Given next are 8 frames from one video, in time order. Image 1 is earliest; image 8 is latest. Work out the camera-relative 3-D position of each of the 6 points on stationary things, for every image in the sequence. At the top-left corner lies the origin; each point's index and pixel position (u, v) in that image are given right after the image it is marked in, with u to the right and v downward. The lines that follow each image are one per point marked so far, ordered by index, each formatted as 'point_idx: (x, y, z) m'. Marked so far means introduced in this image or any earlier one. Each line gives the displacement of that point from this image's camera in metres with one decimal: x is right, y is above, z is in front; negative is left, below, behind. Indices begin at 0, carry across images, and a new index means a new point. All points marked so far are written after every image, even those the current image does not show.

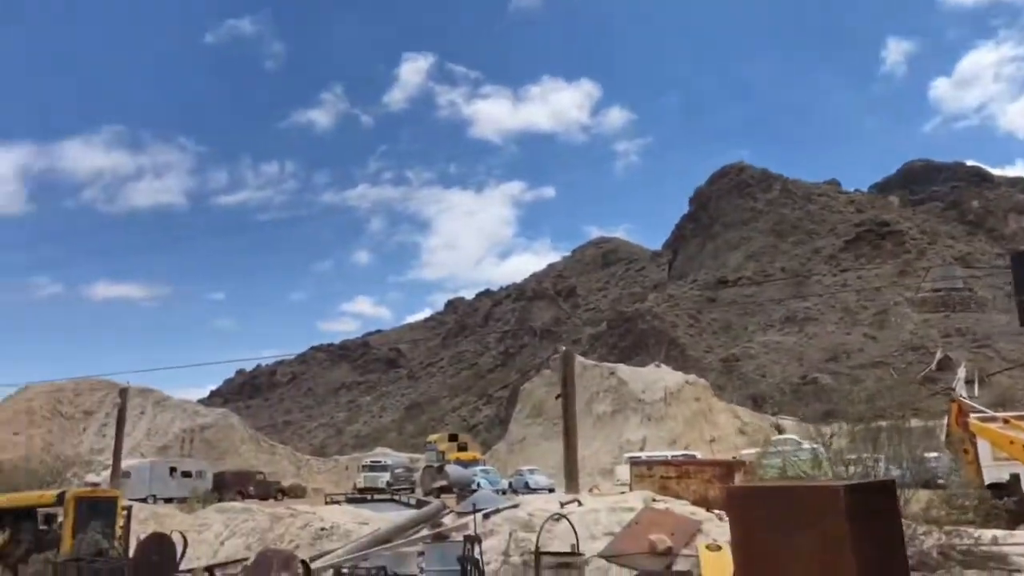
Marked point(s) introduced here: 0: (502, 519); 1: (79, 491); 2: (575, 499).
0: (-0.2, -4.2, +15.5) m
1: (-8.0, -3.8, +16.0) m
2: (+1.2, -3.9, +16.0) m
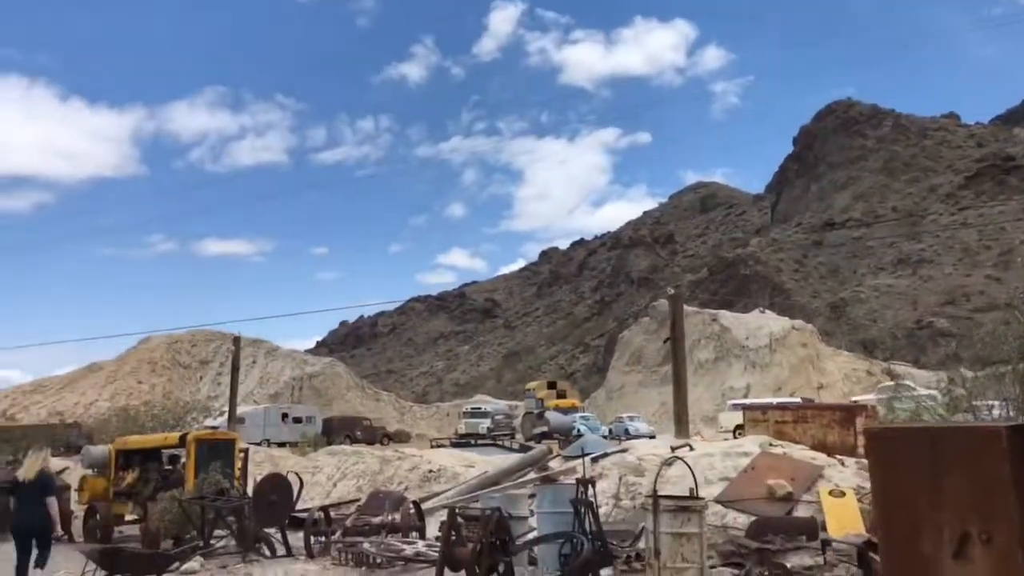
0: (+1.8, -3.1, +15.2) m
1: (-6.0, -2.8, +16.5) m
2: (+3.1, -2.8, +15.5) m
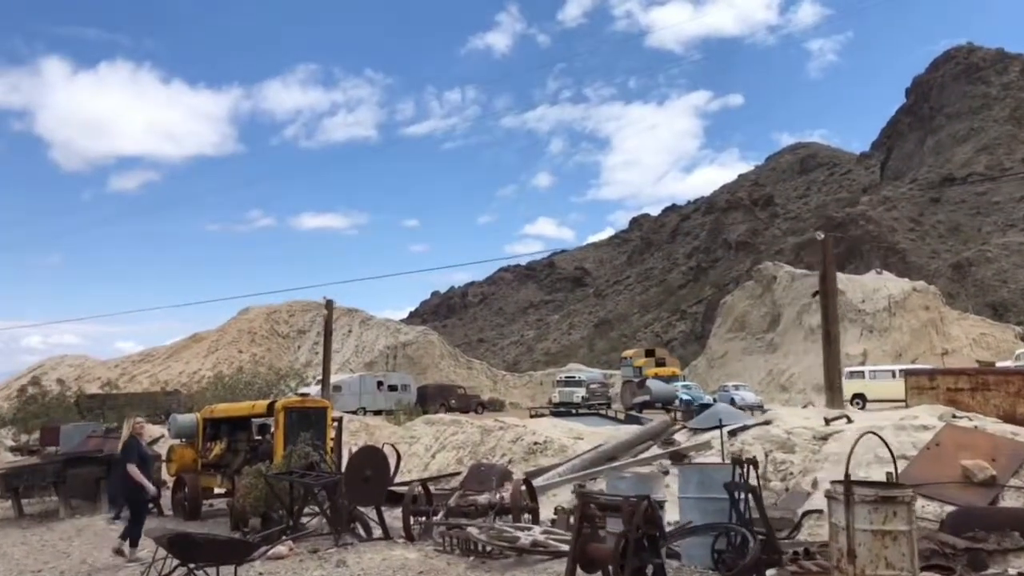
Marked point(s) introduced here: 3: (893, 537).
0: (+3.7, -2.3, +13.0) m
1: (-3.9, -2.0, +15.1) m
2: (+5.1, -1.9, +13.2) m
3: (+3.2, -2.1, +7.3) m
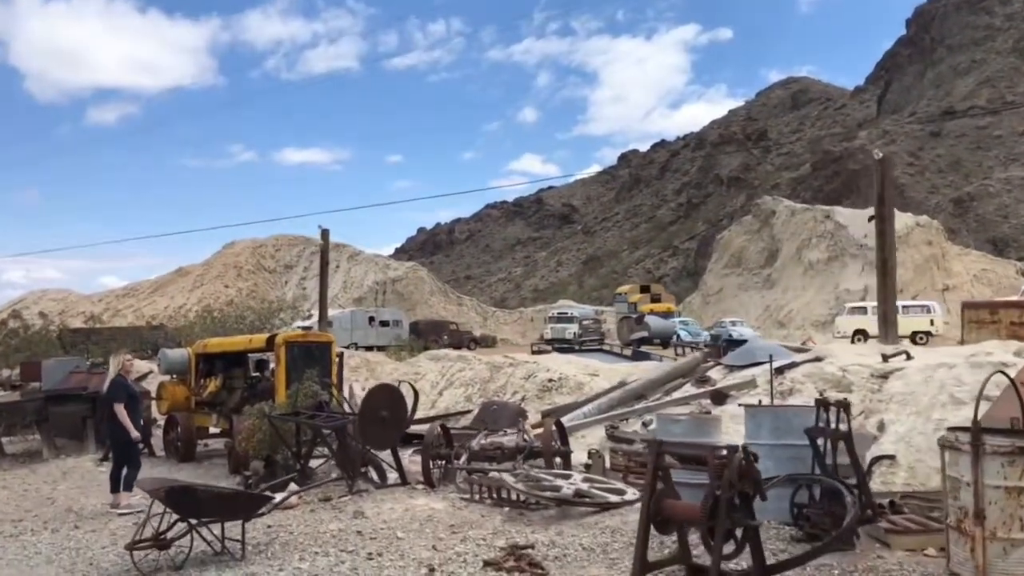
0: (+4.0, -1.2, +11.9) m
1: (-3.6, -0.8, +13.9) m
2: (+5.4, -0.9, +12.1) m
3: (+3.7, -1.5, +6.2) m
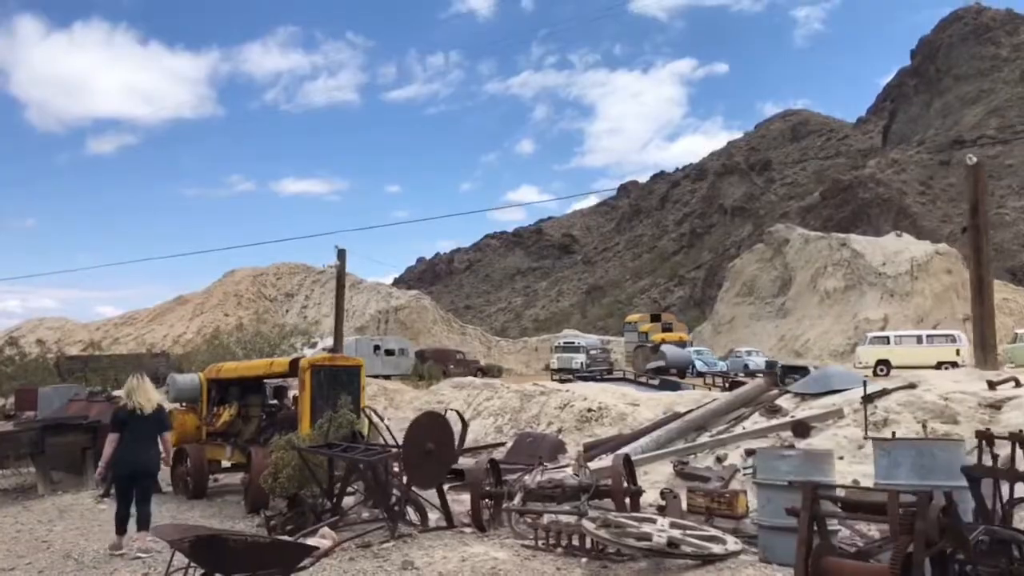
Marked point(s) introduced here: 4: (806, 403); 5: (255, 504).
0: (+4.8, -1.4, +10.6) m
1: (-2.9, -1.0, +12.5) m
2: (+6.2, -1.1, +10.8) m
3: (+4.5, -1.5, +4.9) m
4: (+4.2, -1.7, +12.4) m
5: (-3.6, -3.0, +11.9) m
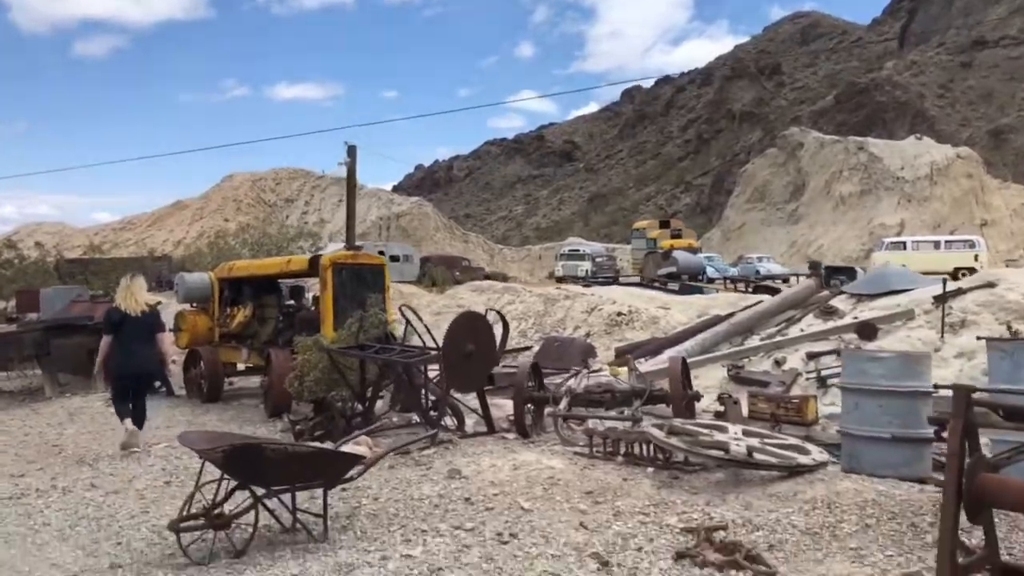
0: (+5.3, -0.2, +9.7) m
1: (-2.4, +0.5, +11.6) m
2: (+6.7, +0.2, +9.9) m
3: (+5.0, -0.8, +4.0) m
4: (+4.7, -0.2, +11.6) m
5: (-3.1, -1.6, +11.2) m
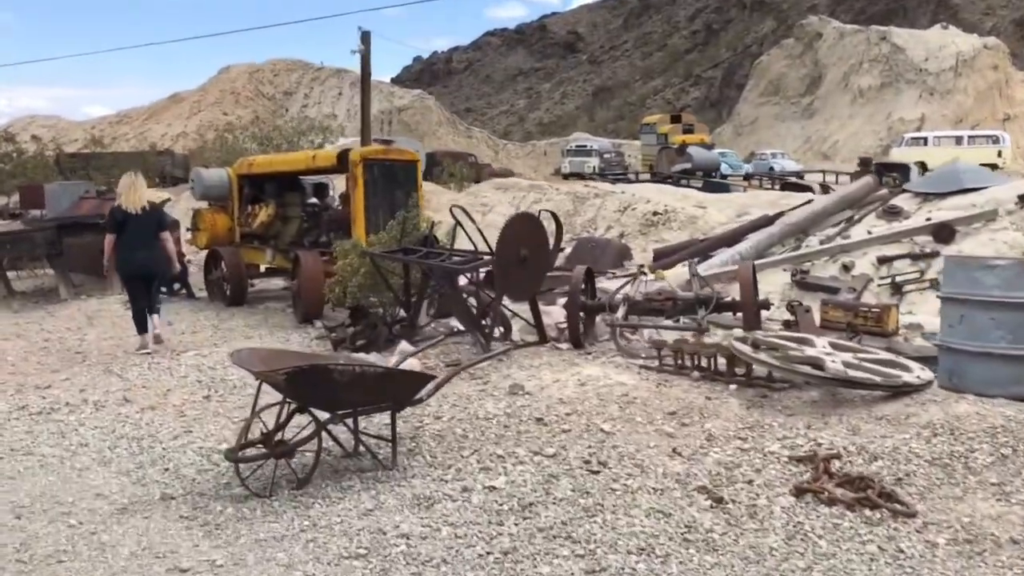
0: (+5.8, +0.9, +9.0) m
1: (-1.8, +1.7, +10.8) m
2: (+7.2, +1.2, +9.1) m
3: (+5.5, -0.5, +3.4) m
4: (+5.3, +1.1, +10.8) m
5: (-2.5, -0.3, +10.6) m
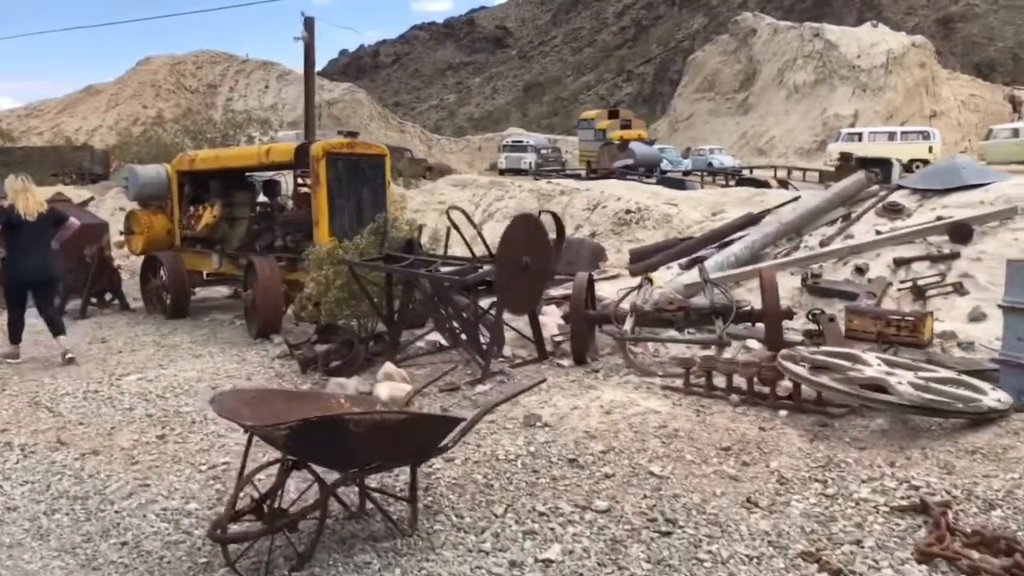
0: (+5.7, +0.8, +8.5) m
1: (-2.1, +1.6, +9.7) m
2: (+7.1, +1.2, +8.7) m
3: (+5.9, -0.5, +2.9) m
4: (+5.0, +1.0, +10.3) m
5: (-2.7, -0.5, +9.4) m
